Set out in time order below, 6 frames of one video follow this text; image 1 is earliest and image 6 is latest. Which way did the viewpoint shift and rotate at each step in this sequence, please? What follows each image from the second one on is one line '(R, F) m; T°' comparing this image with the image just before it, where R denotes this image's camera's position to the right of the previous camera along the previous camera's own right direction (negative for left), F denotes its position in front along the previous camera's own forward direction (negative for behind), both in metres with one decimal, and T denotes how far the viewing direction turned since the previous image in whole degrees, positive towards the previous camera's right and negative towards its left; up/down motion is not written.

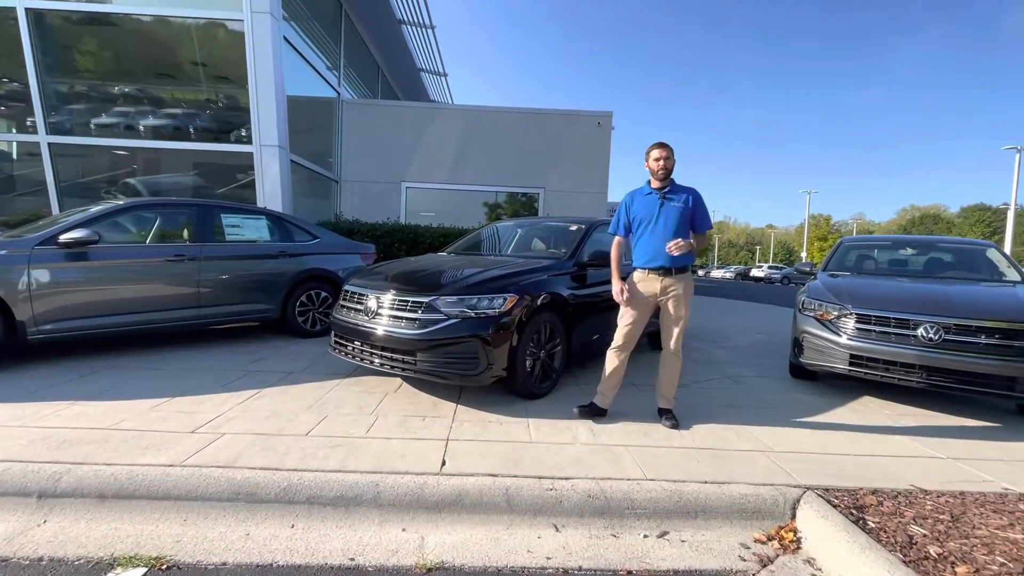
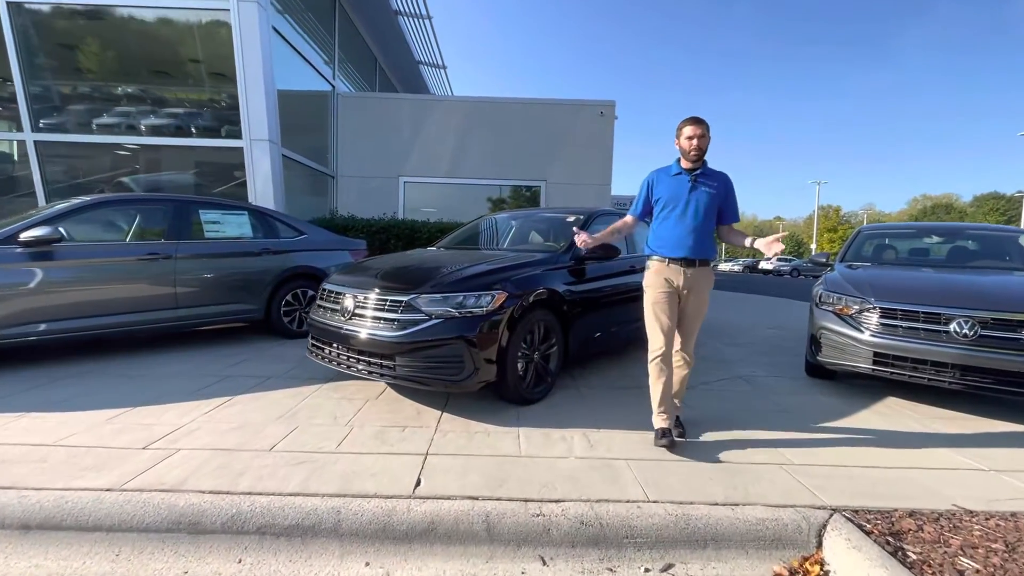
(+0.1, +0.3) m; -1°
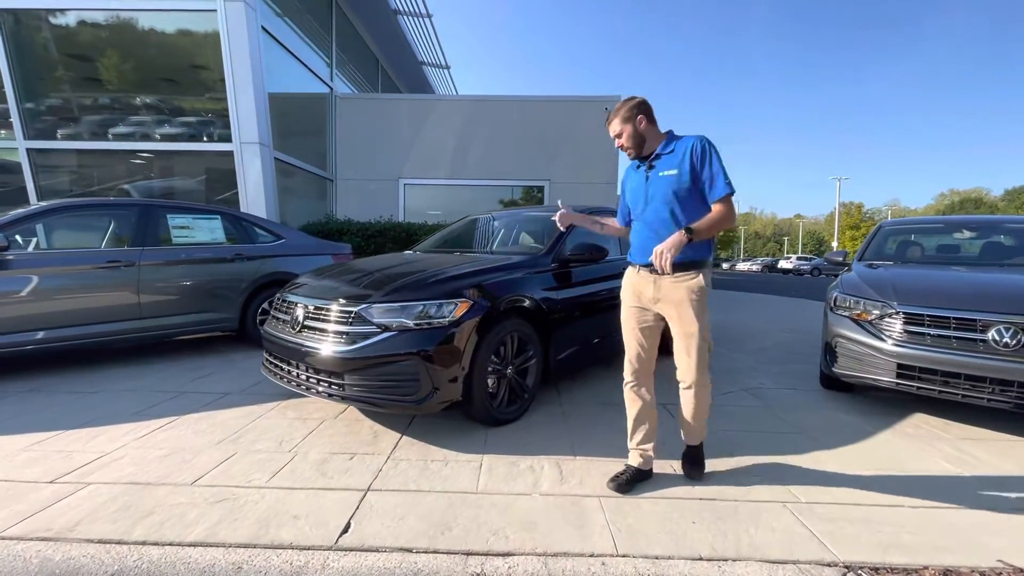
(+0.3, +0.4) m; -2°
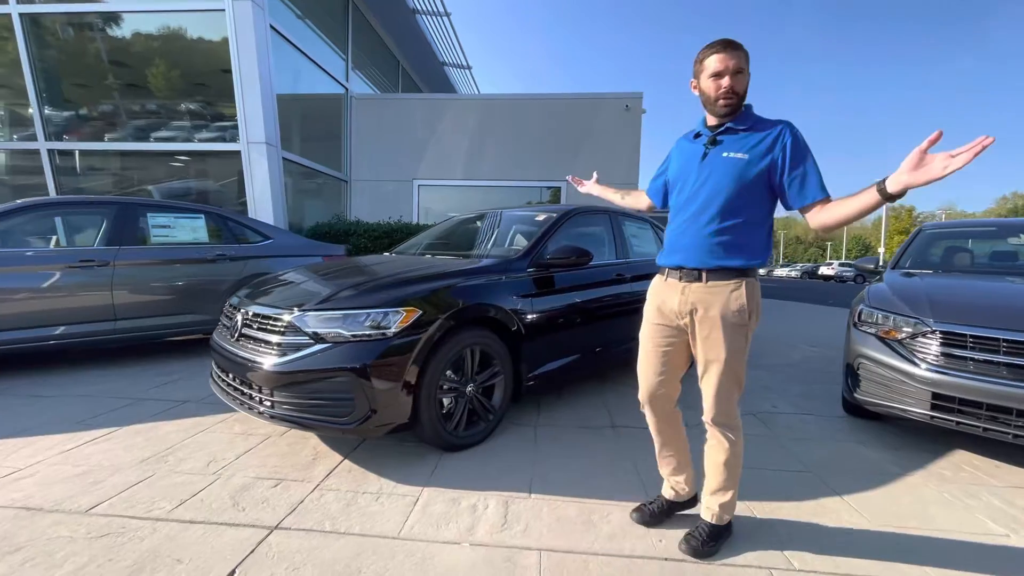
(+0.4, +0.4) m; -4°
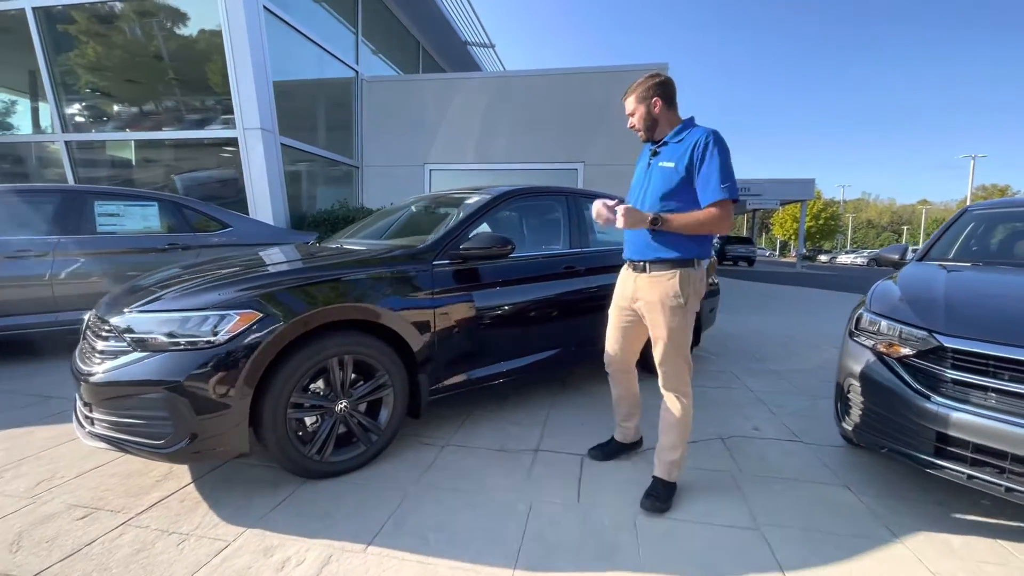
(+0.9, +0.6) m; -6°
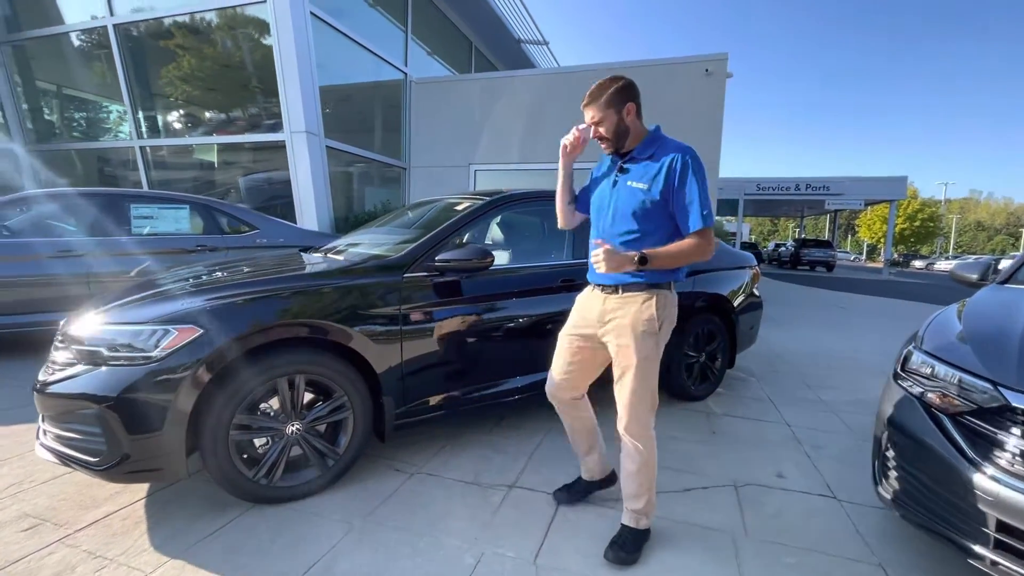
(+0.4, +0.3) m; -7°
